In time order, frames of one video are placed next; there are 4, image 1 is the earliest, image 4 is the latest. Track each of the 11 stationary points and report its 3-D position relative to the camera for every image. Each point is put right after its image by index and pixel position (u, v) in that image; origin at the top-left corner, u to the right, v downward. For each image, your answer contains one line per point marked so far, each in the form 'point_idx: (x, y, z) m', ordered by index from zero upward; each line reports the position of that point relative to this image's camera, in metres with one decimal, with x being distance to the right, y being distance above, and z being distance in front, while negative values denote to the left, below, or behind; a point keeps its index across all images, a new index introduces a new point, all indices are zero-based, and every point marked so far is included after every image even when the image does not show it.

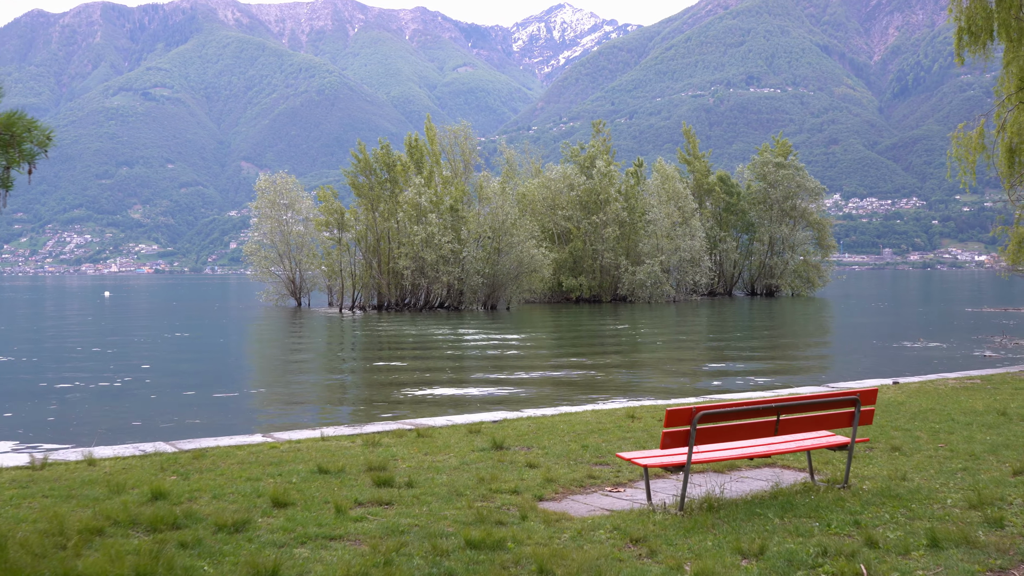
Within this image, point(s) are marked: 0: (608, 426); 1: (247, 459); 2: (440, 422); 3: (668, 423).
0: (+1.5, -2.2, +12.4) m
1: (-3.6, -2.3, +10.7) m
2: (-1.2, -2.3, +13.4) m
3: (+1.5, -1.4, +7.8) m
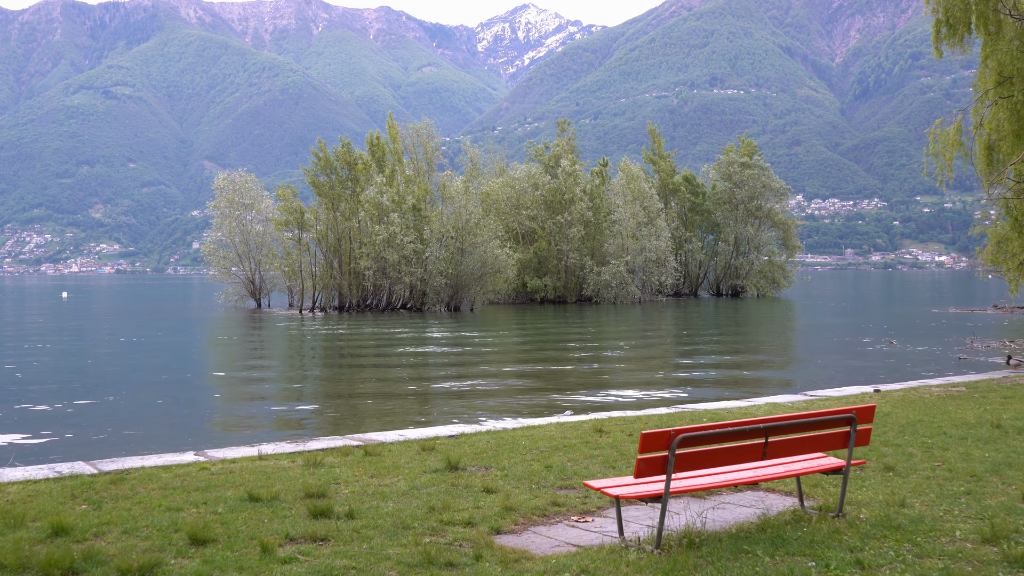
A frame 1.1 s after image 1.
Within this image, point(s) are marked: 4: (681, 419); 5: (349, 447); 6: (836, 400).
0: (+0.9, -2.2, +11.4) m
1: (-4.1, -2.3, +9.5) m
2: (-1.9, -2.3, +12.3) m
3: (+1.1, -1.4, +6.8) m
4: (+2.9, -2.2, +13.2) m
5: (-2.4, -2.4, +11.8) m
6: (+6.3, -2.2, +15.2) m
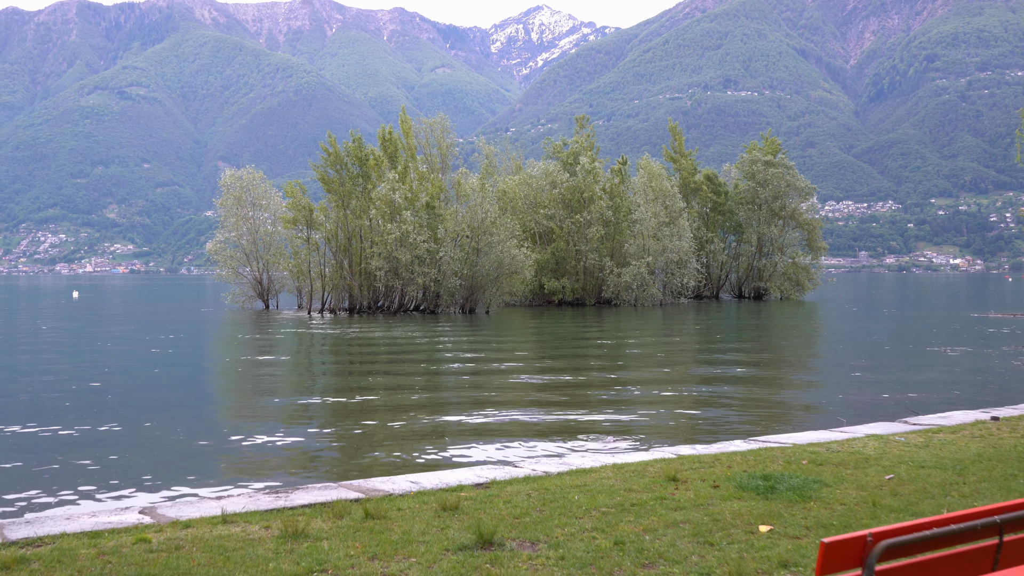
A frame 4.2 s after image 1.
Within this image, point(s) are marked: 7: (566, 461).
0: (+1.5, -2.3, +8.6) m
1: (-3.6, -2.4, +6.7) m
2: (-1.3, -2.4, +9.5) m
3: (+1.6, -1.4, +4.0) m
4: (+3.5, -2.3, +10.3) m
5: (-1.9, -2.4, +9.0) m
6: (+6.9, -2.2, +12.3) m
7: (+0.7, -2.4, +11.2) m
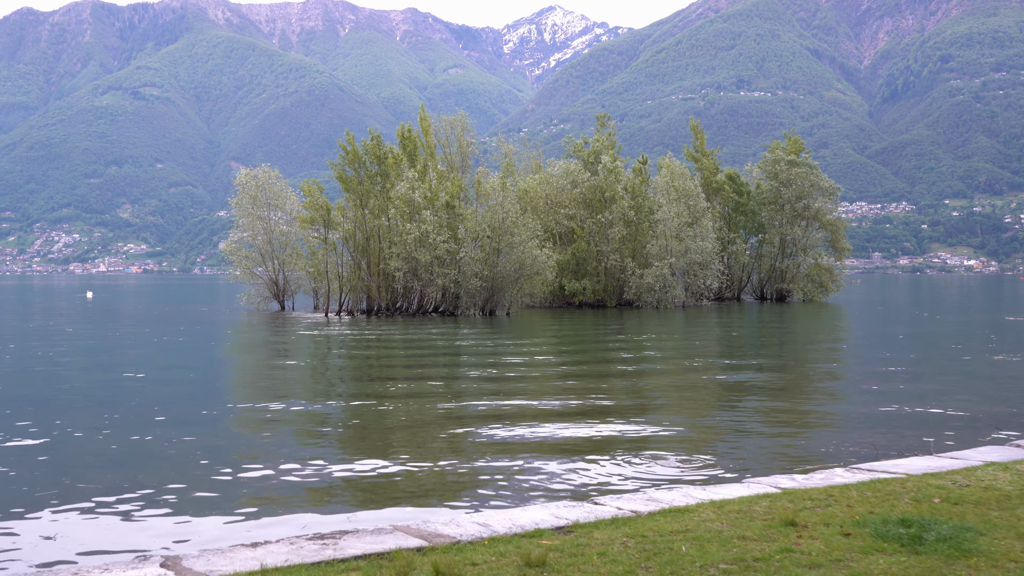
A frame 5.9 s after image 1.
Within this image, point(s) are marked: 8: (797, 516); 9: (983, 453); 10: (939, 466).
0: (+2.3, -2.4, +7.1) m
1: (-2.8, -2.4, +5.3) m
2: (-0.5, -2.4, +8.0) m
3: (+2.4, -1.5, +2.5) m
4: (+4.4, -2.4, +8.8) m
5: (-1.0, -2.5, +7.5) m
6: (+7.8, -2.3, +10.7) m
7: (+1.6, -2.5, +9.8) m
8: (+2.9, -2.4, +8.2) m
9: (+7.1, -2.5, +12.0) m
10: (+6.0, -2.4, +11.0) m
